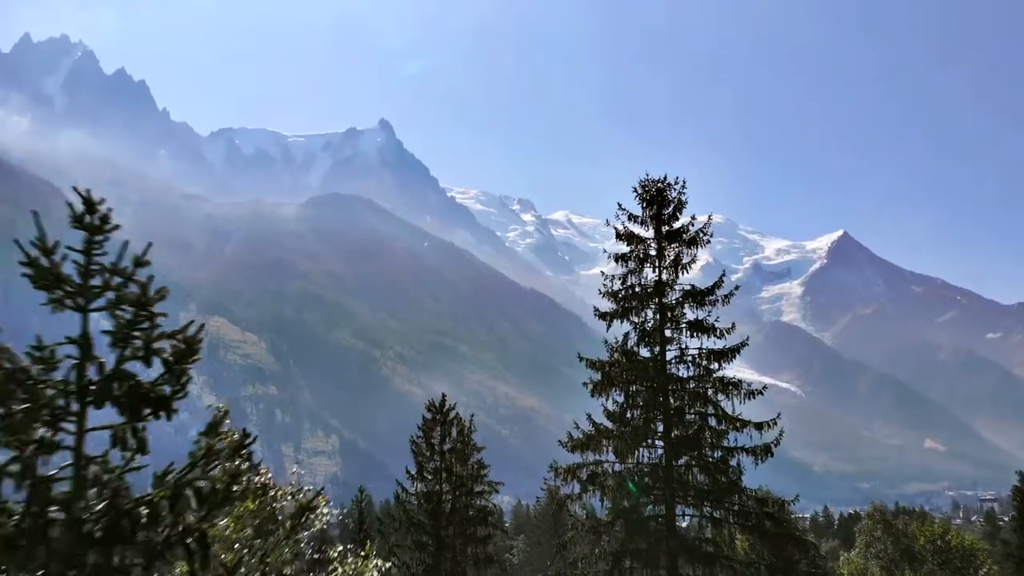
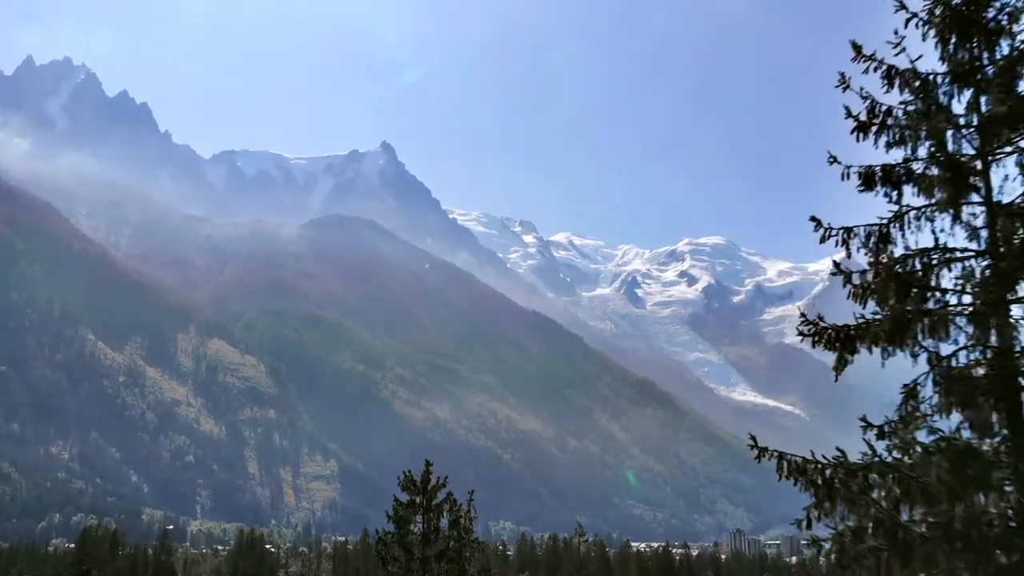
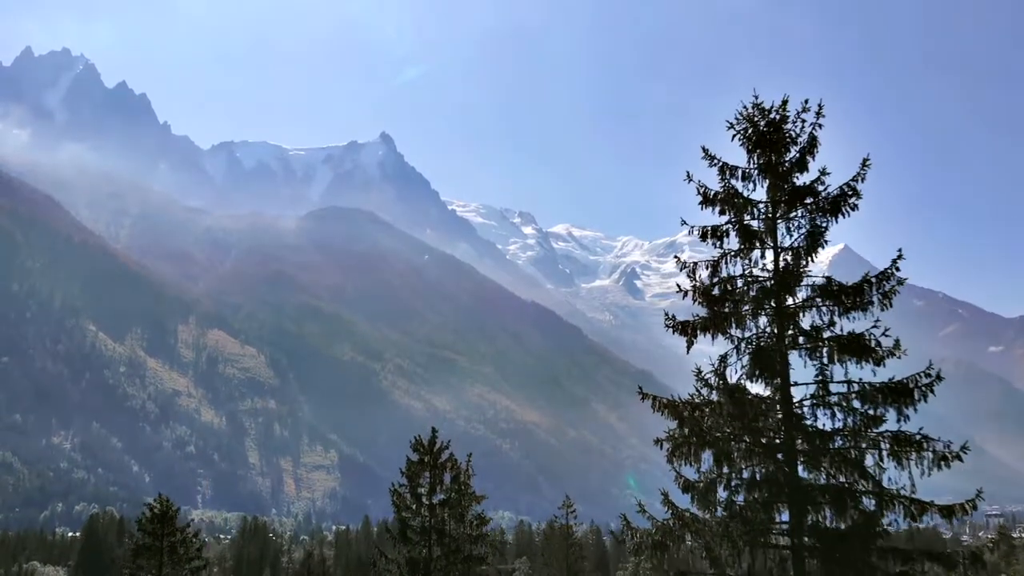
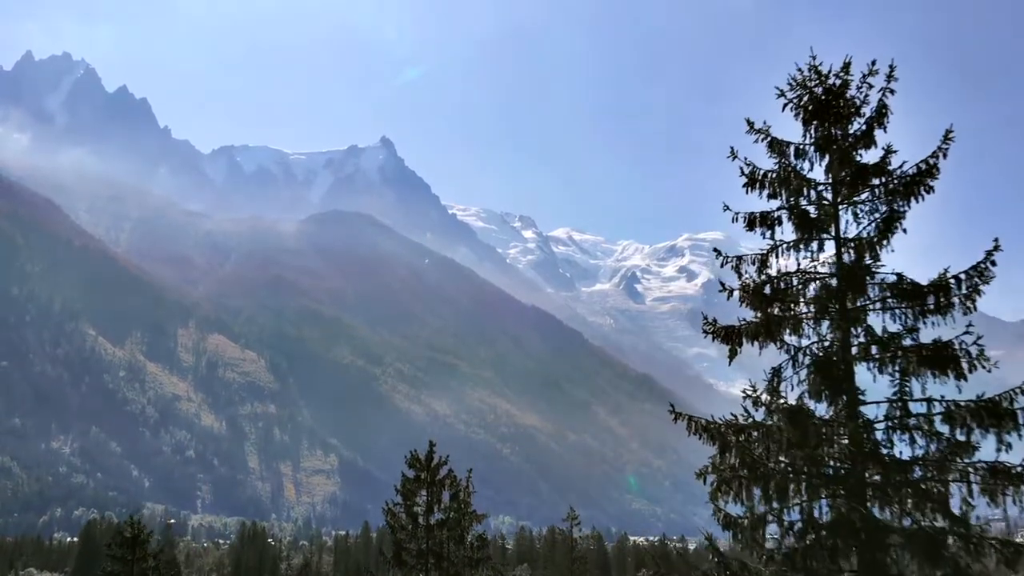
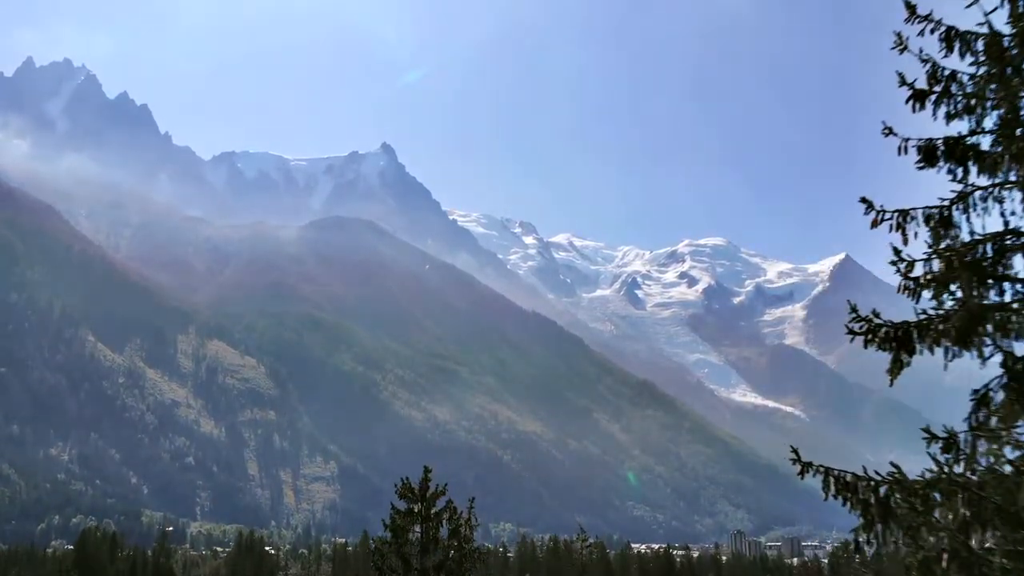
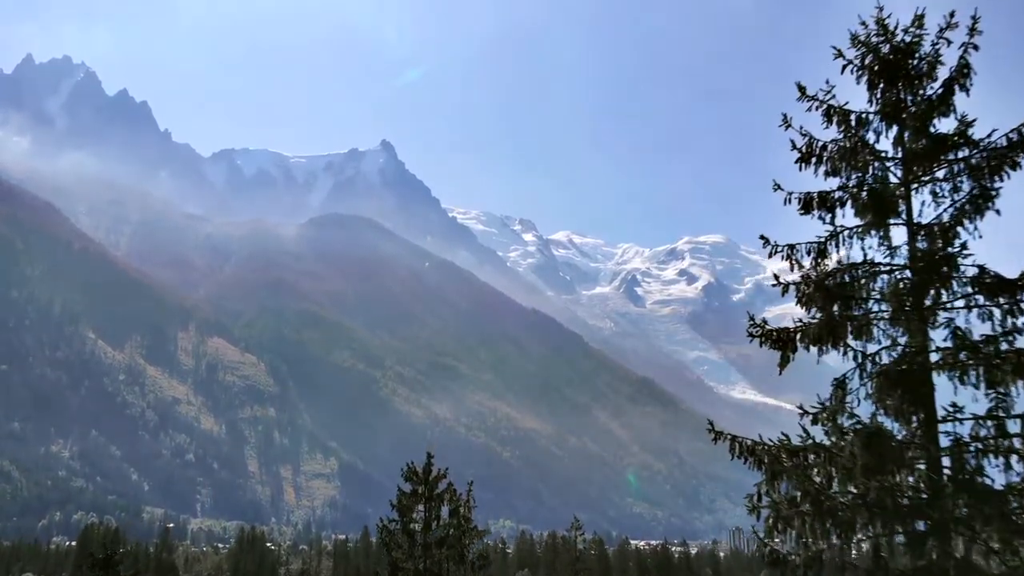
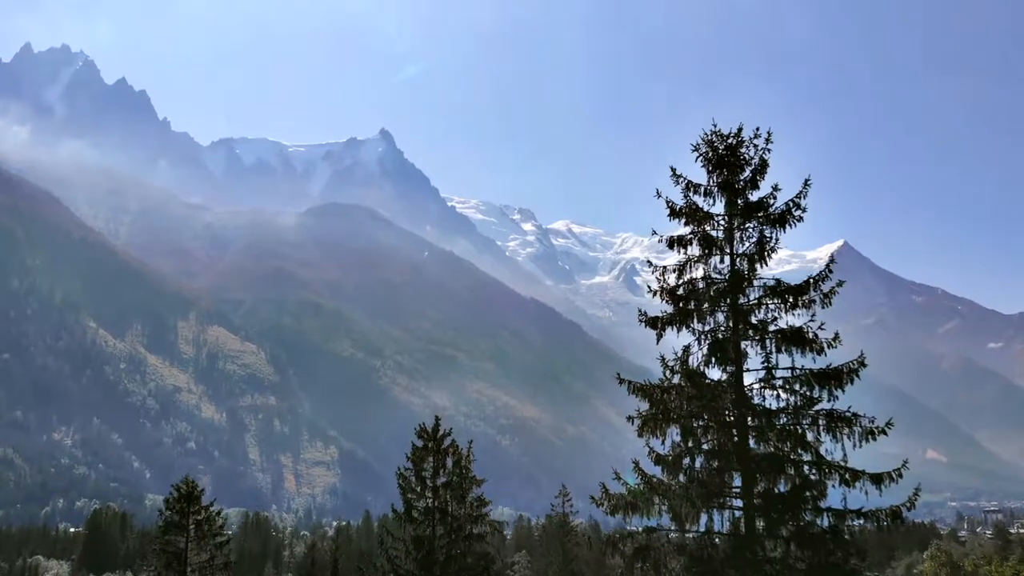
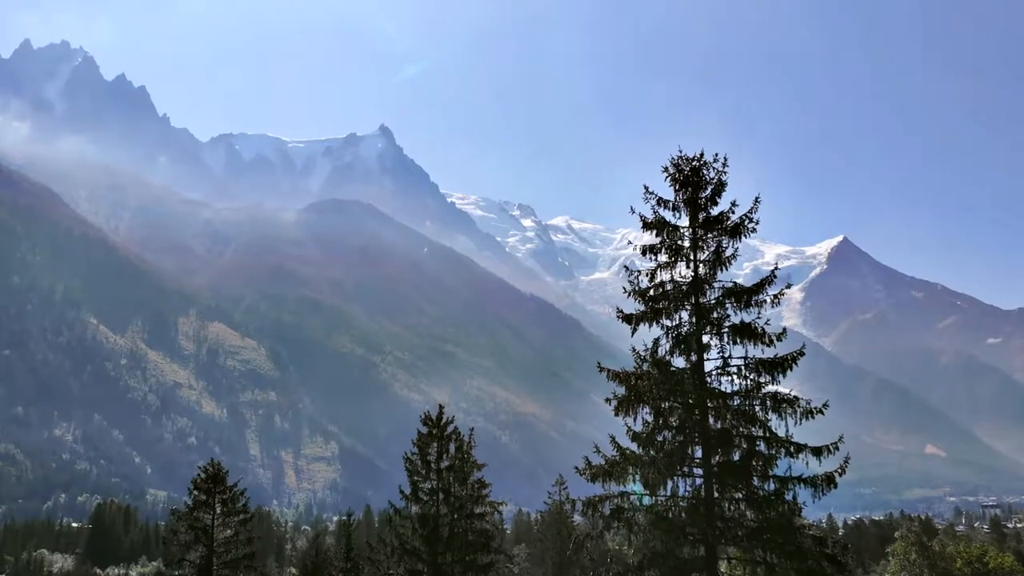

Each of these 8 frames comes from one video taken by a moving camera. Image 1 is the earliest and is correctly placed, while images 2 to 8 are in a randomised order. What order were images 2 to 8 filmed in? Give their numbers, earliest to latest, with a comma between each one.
8, 7, 3, 4, 6, 2, 5
